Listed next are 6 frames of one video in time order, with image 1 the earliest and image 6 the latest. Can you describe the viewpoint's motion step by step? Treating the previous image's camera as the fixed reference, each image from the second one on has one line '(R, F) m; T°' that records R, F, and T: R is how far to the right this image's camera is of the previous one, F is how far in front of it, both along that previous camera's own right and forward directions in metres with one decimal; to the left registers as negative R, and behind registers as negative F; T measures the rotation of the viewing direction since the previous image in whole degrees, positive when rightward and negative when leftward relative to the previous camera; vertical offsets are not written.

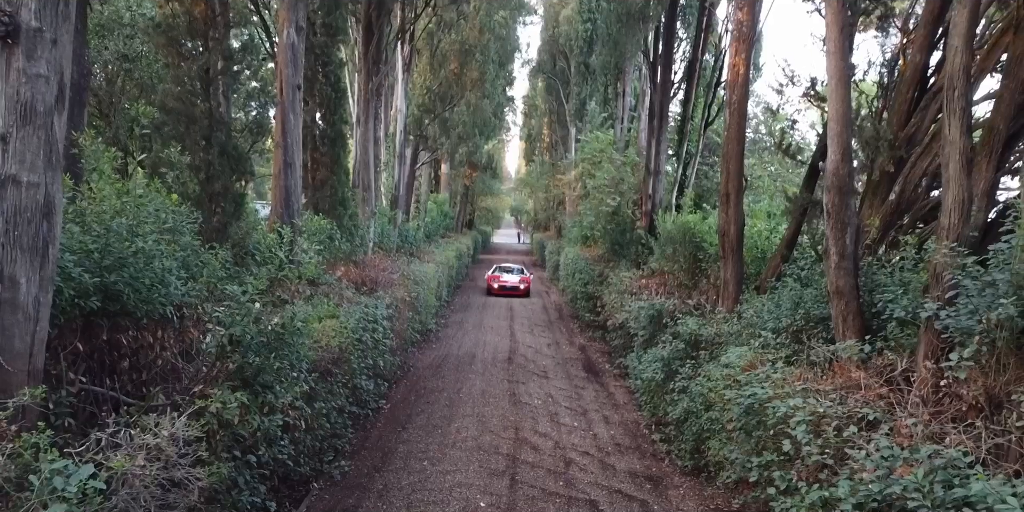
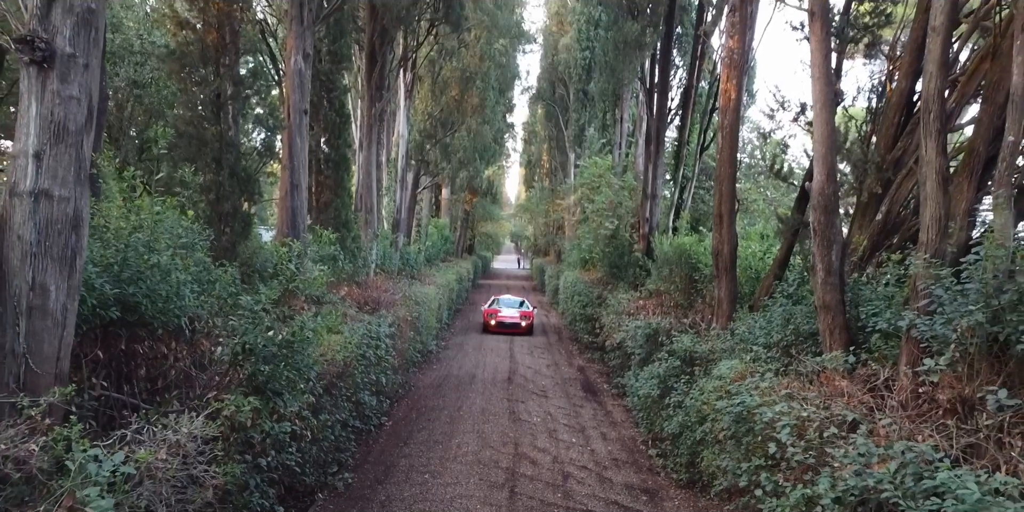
(0.0, -0.3) m; 0°
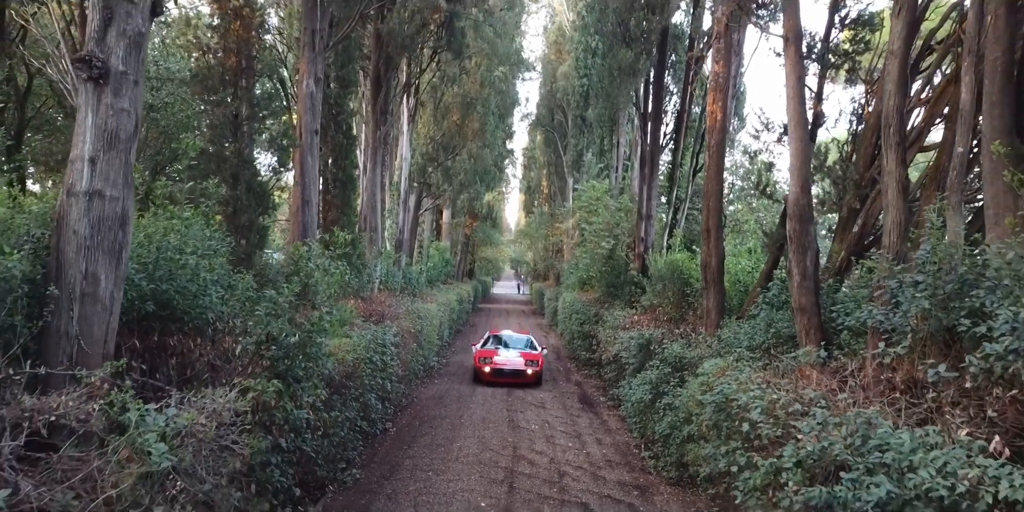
(0.0, -0.6) m; 0°
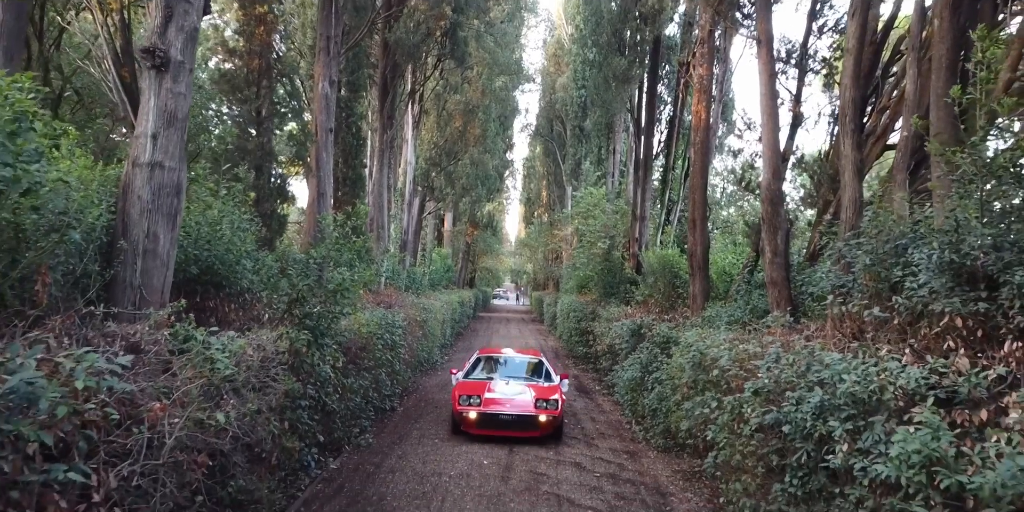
(0.0, -0.8) m; 0°
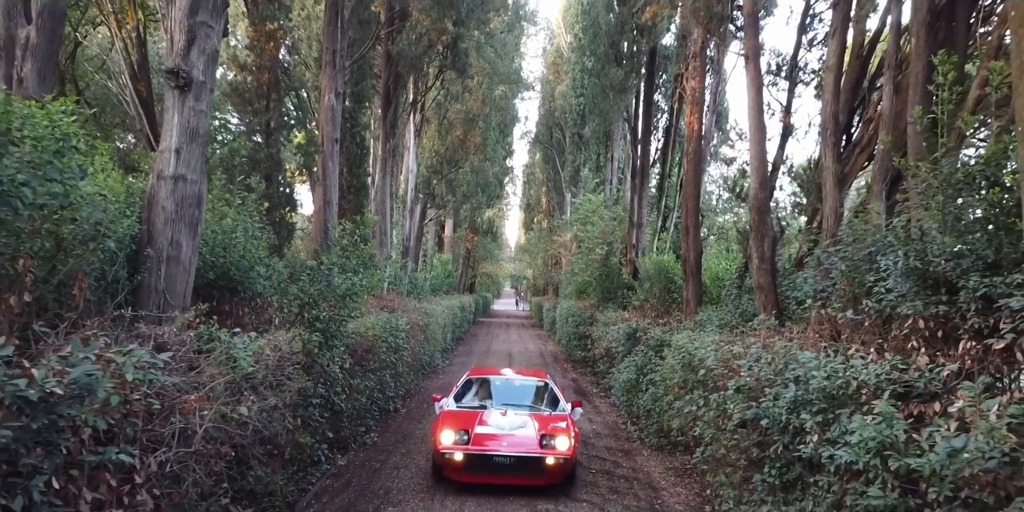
(0.0, -0.4) m; 0°
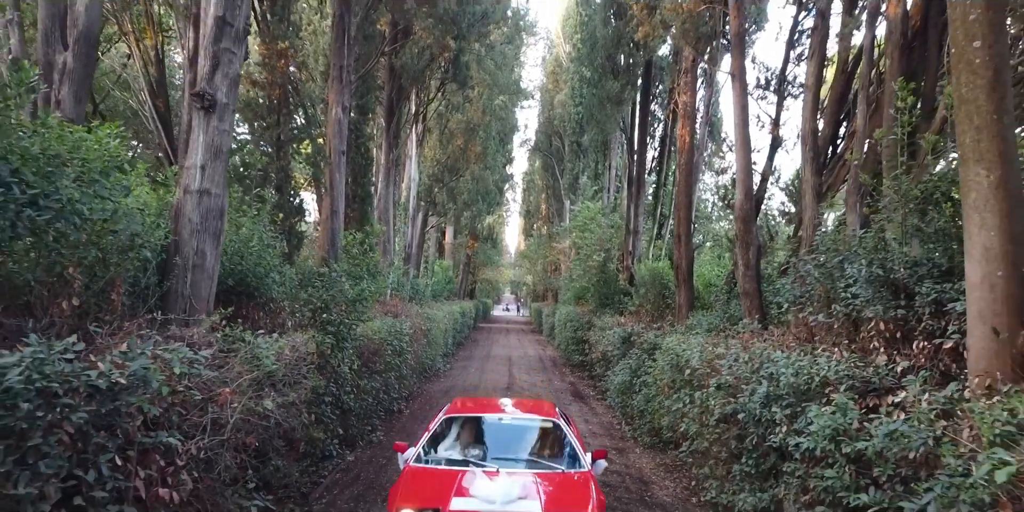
(0.0, -0.5) m; 0°
